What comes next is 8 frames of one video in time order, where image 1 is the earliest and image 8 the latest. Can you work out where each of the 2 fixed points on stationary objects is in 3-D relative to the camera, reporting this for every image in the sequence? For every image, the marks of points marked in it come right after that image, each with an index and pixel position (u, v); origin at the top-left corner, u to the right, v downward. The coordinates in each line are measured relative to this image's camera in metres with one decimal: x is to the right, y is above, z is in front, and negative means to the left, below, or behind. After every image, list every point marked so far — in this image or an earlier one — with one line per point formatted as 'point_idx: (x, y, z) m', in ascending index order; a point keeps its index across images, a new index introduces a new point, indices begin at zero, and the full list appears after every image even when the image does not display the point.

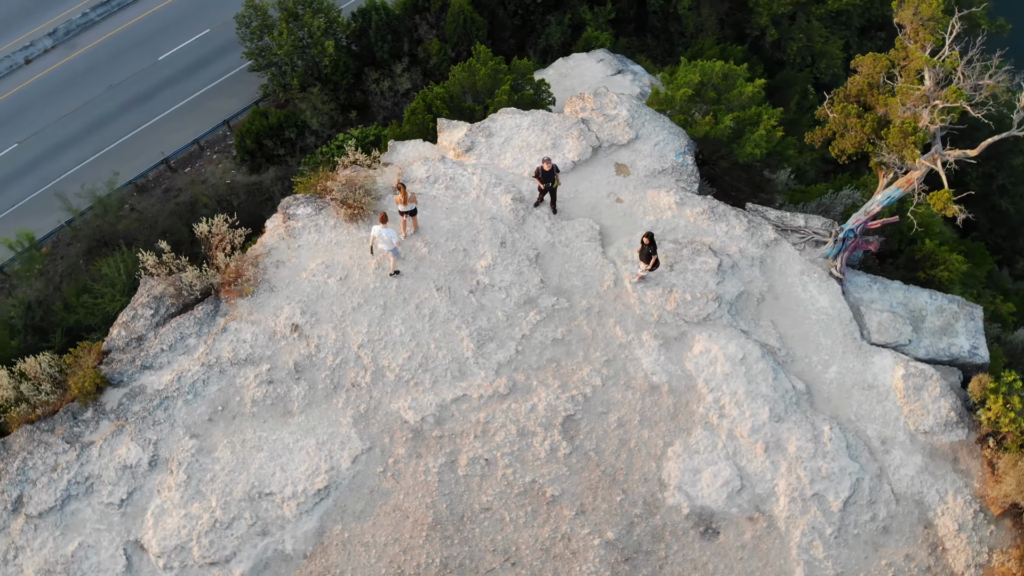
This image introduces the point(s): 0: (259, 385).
0: (-6.1, -2.4, +19.5) m
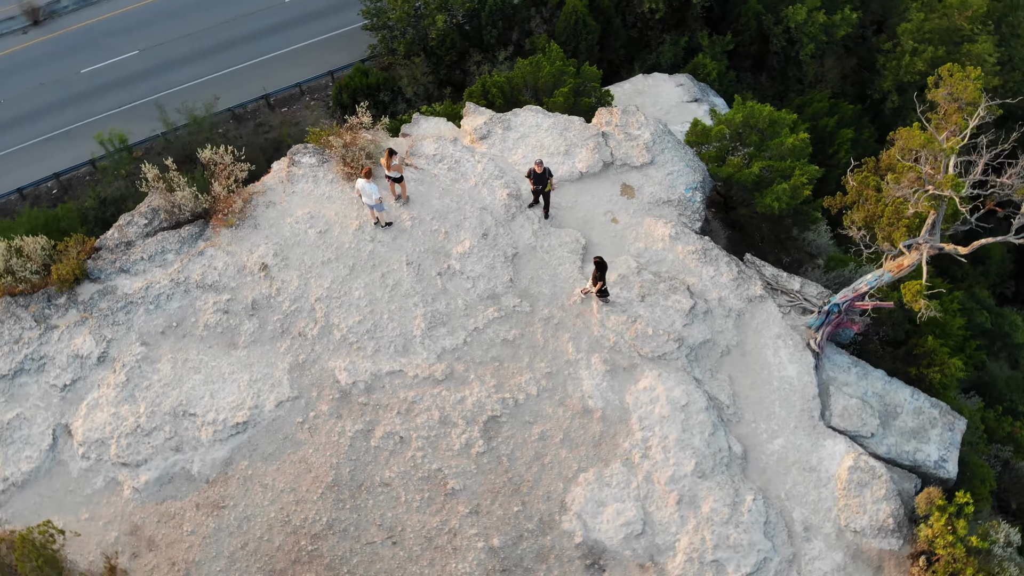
0: (-7.5, -0.6, +20.3) m
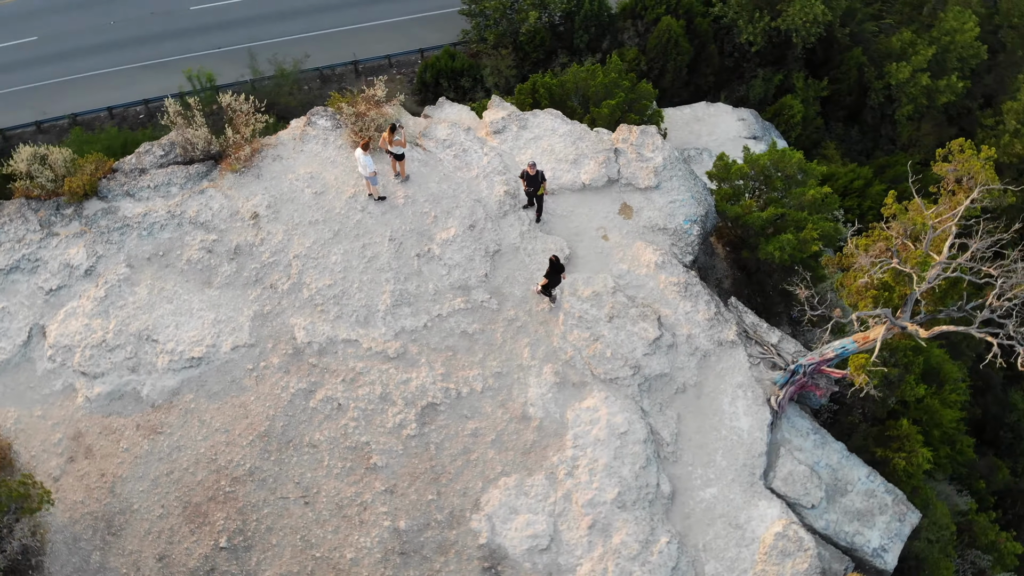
0: (-8.2, +1.0, +21.1) m
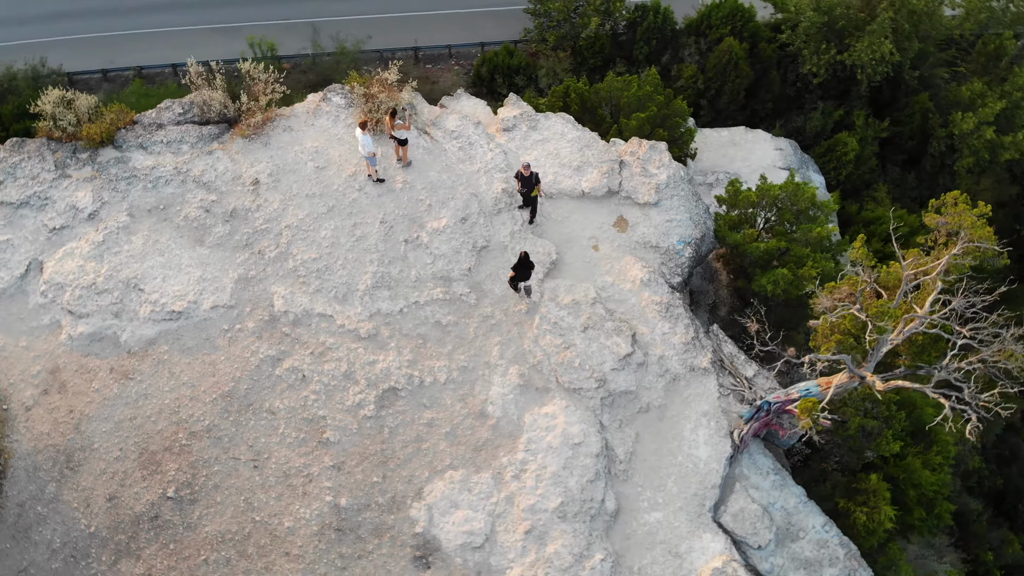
0: (-8.4, +2.2, +21.7) m
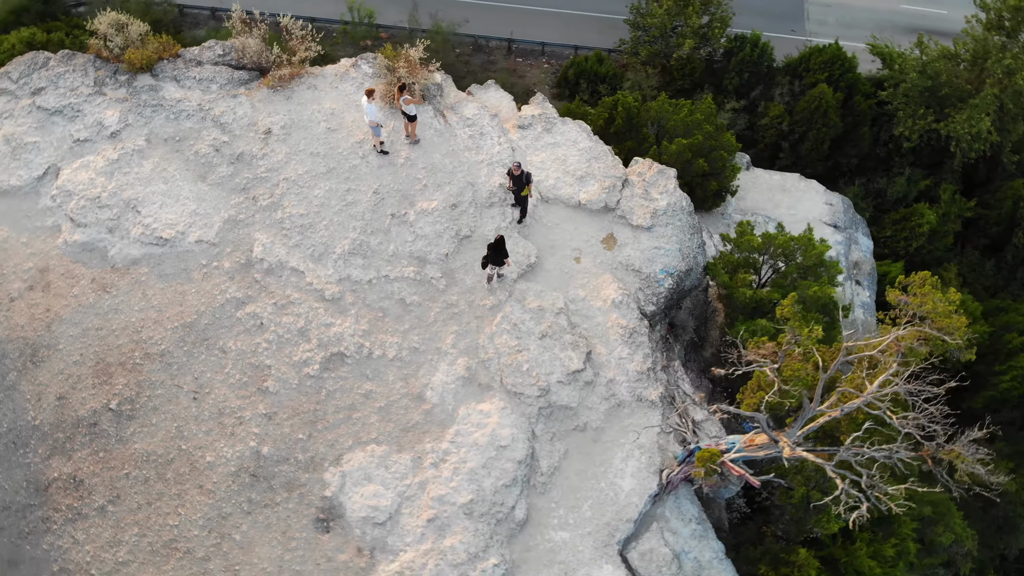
0: (-8.4, +4.0, +22.5) m
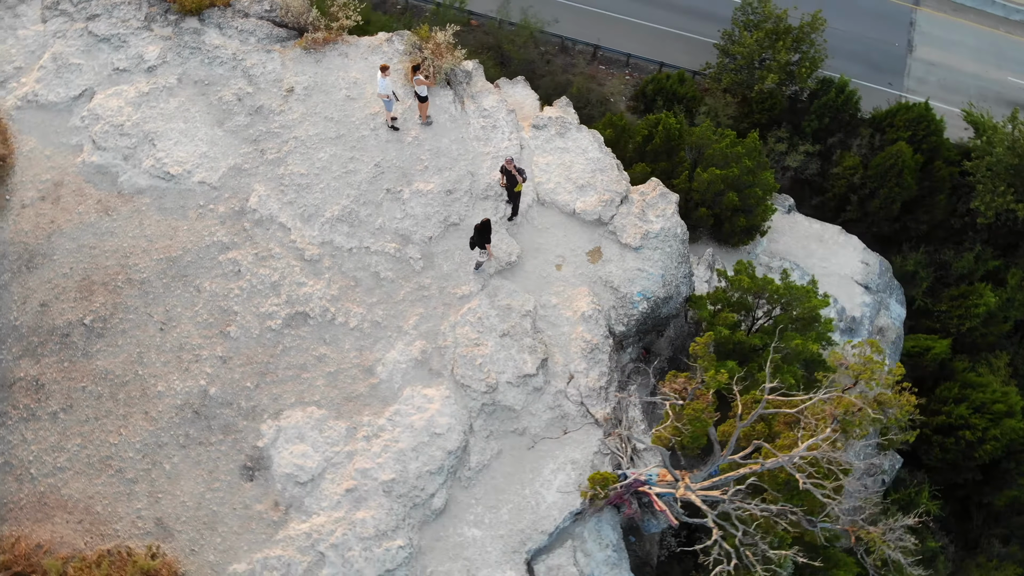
0: (-8.0, +5.6, +23.3) m
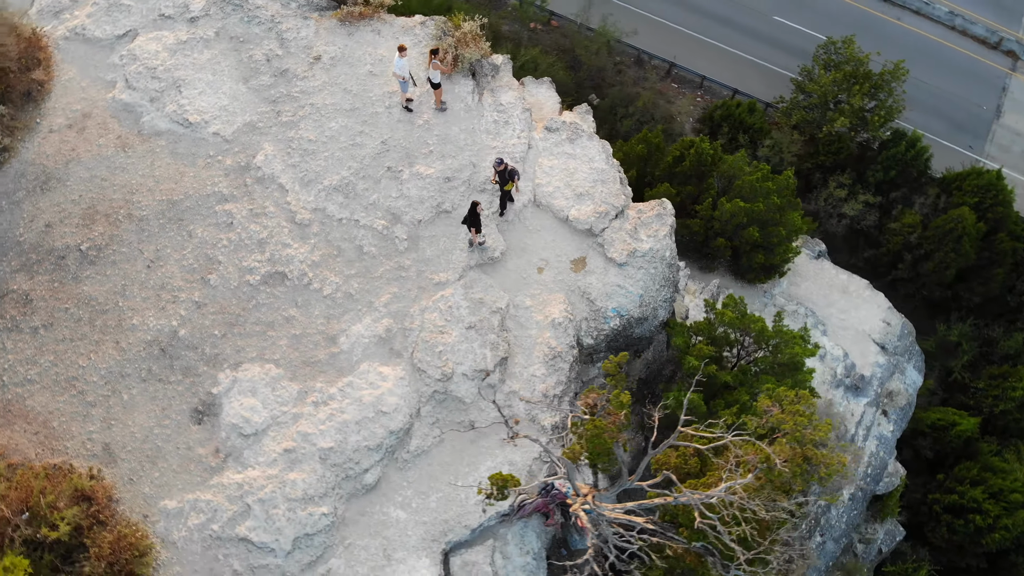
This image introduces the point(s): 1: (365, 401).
0: (-7.4, +7.0, +24.0) m
1: (-3.5, -2.6, +19.1) m
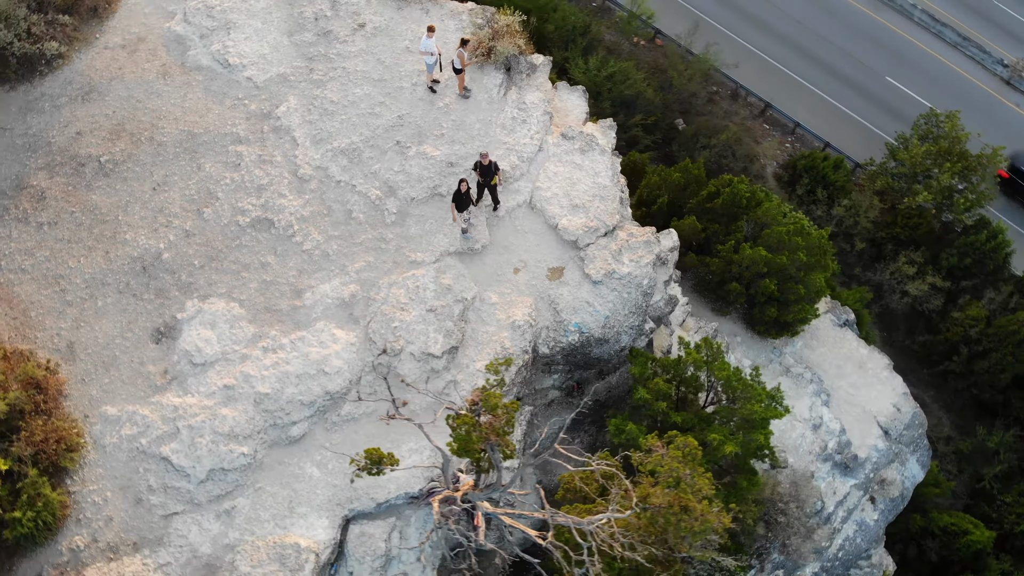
0: (-6.1, +8.5, +24.9) m
1: (-4.9, -1.7, +19.7) m
